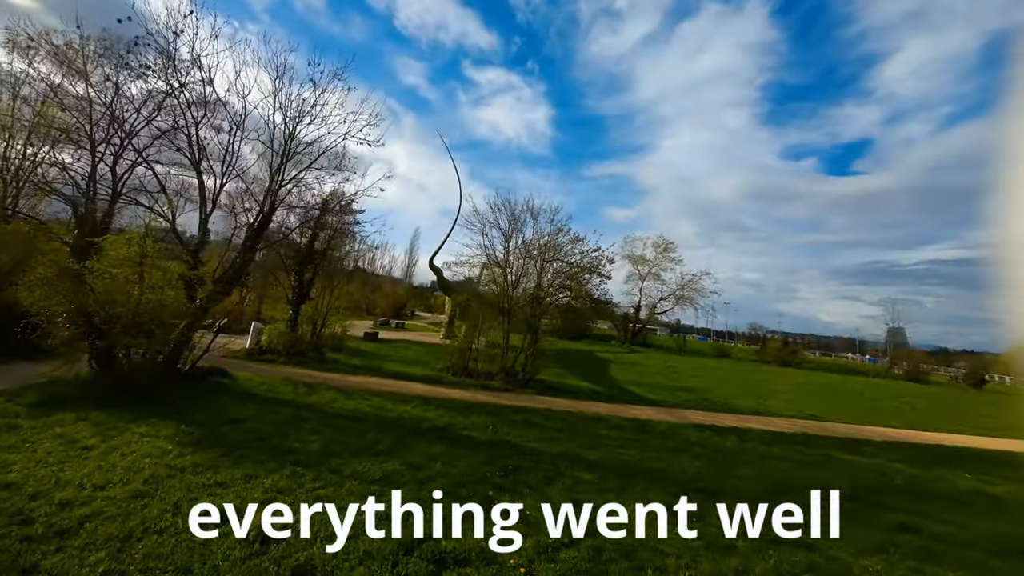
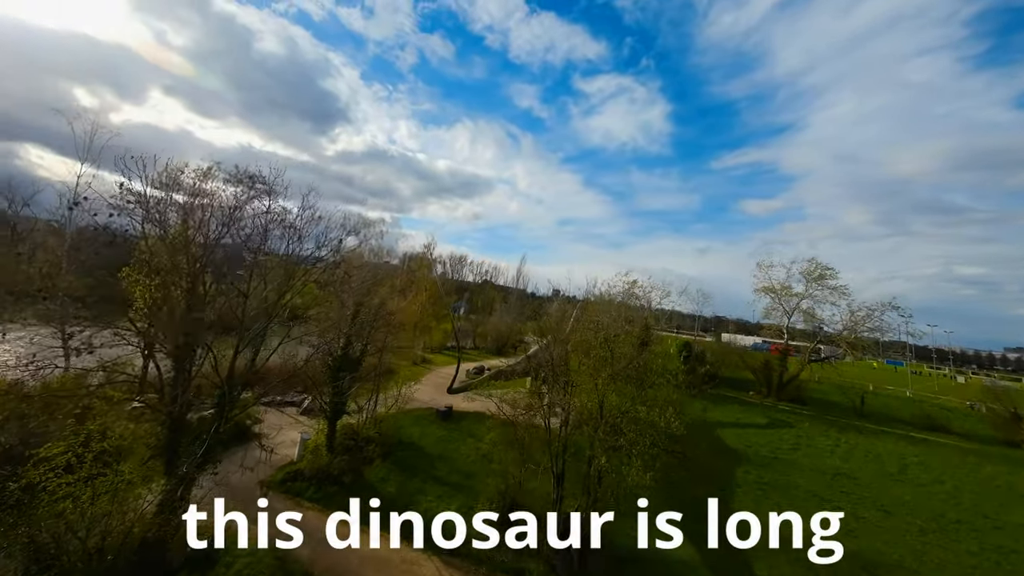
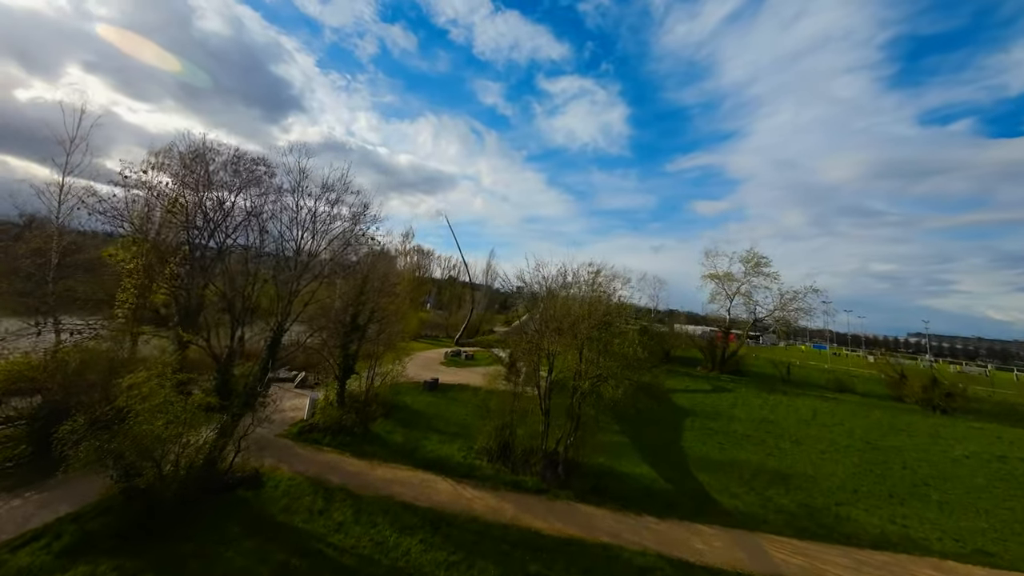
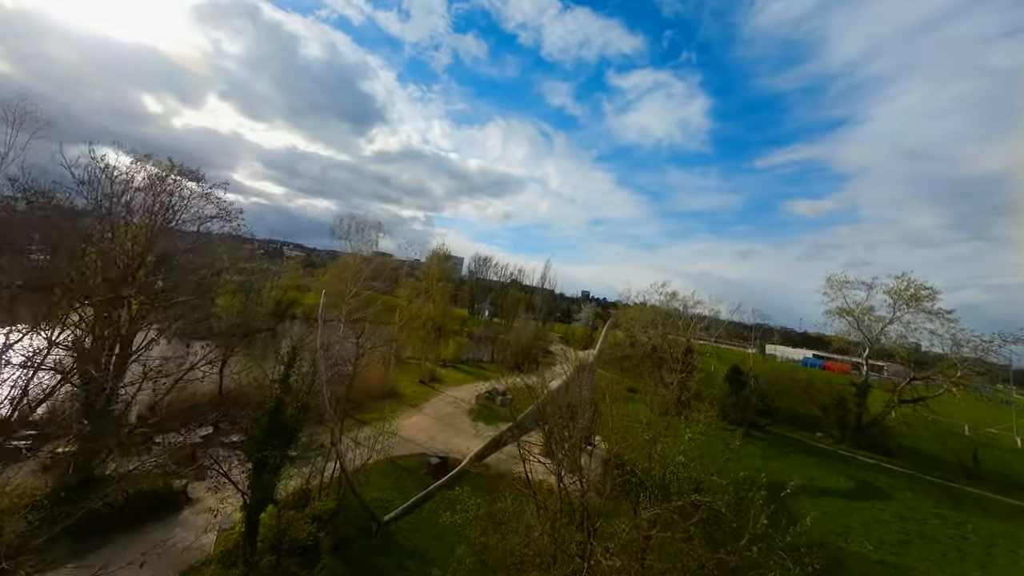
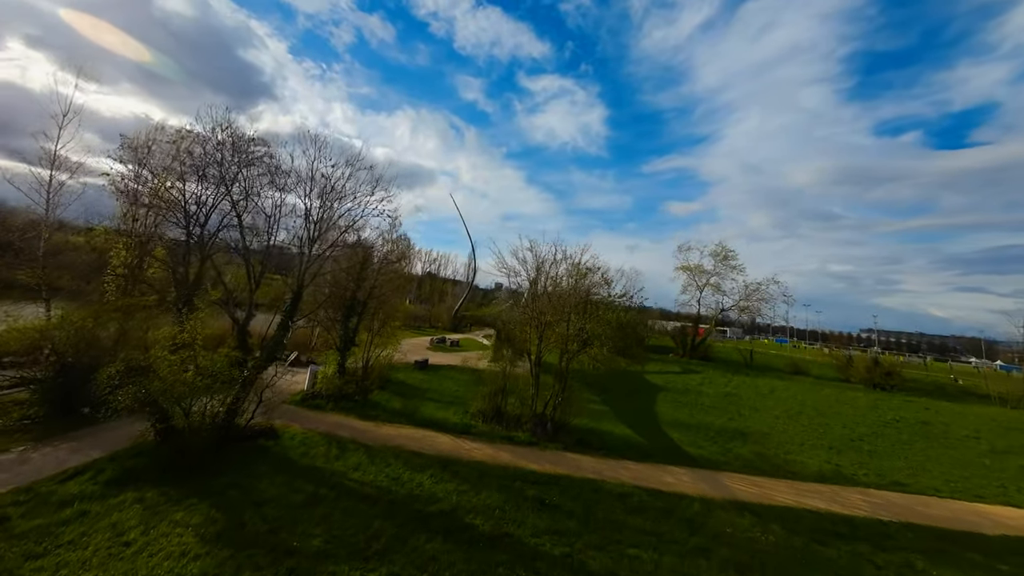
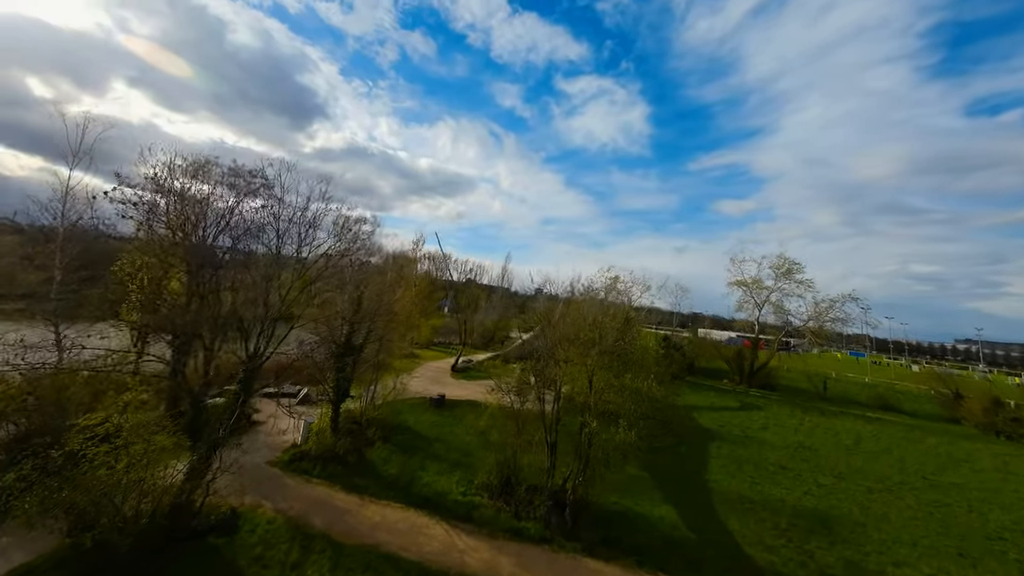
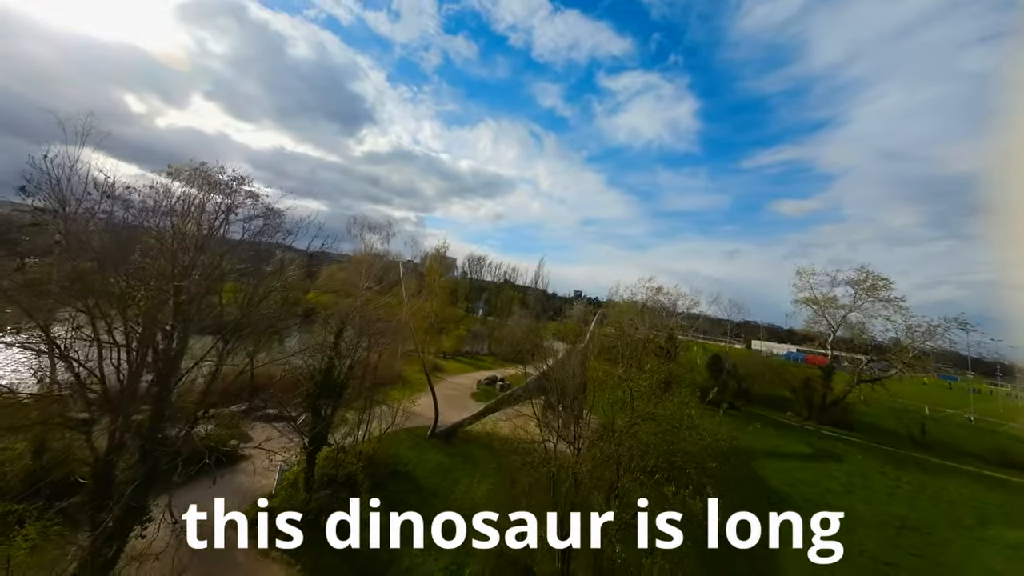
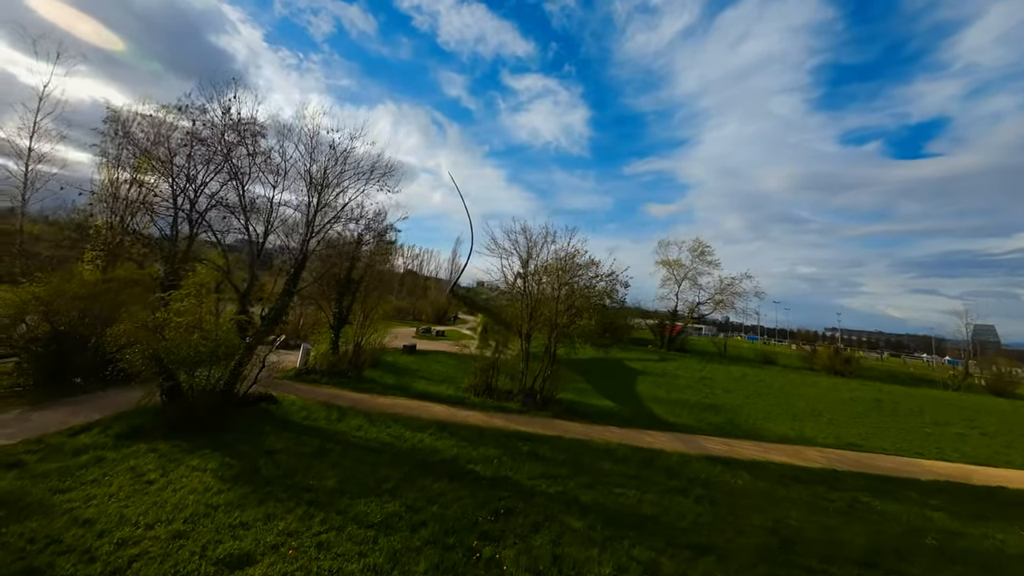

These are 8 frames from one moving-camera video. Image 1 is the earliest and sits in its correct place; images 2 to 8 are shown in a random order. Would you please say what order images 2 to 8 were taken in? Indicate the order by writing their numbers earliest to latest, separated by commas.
8, 5, 3, 6, 2, 7, 4
